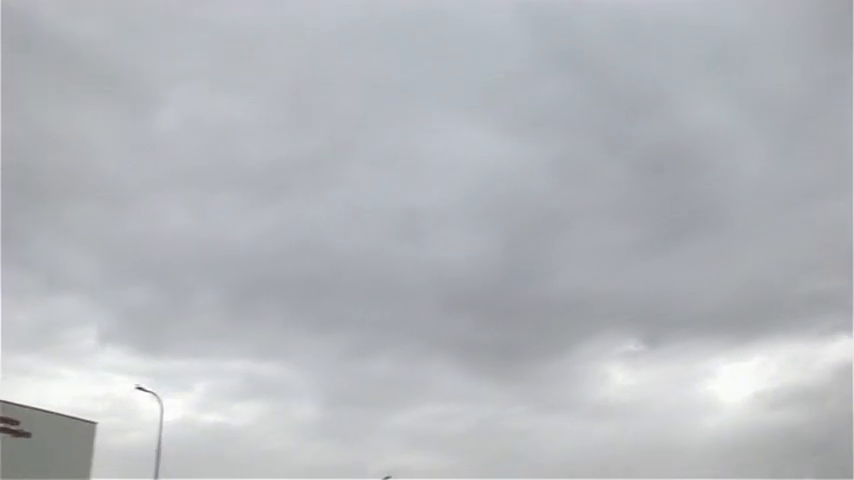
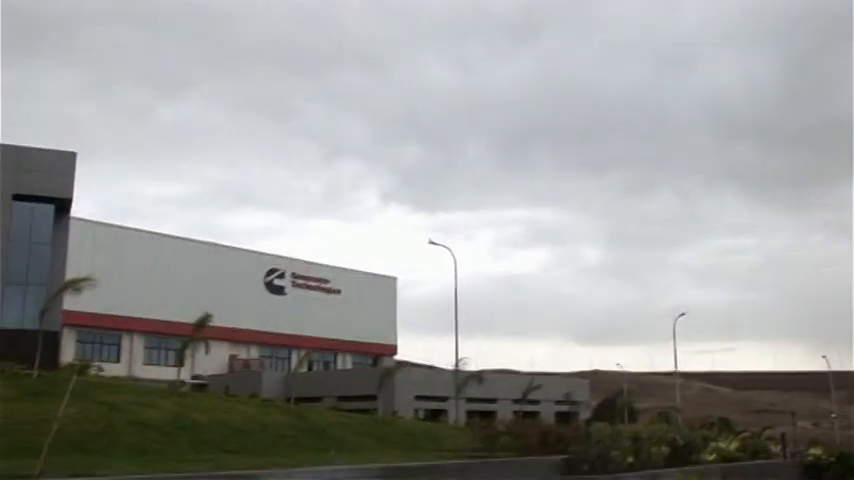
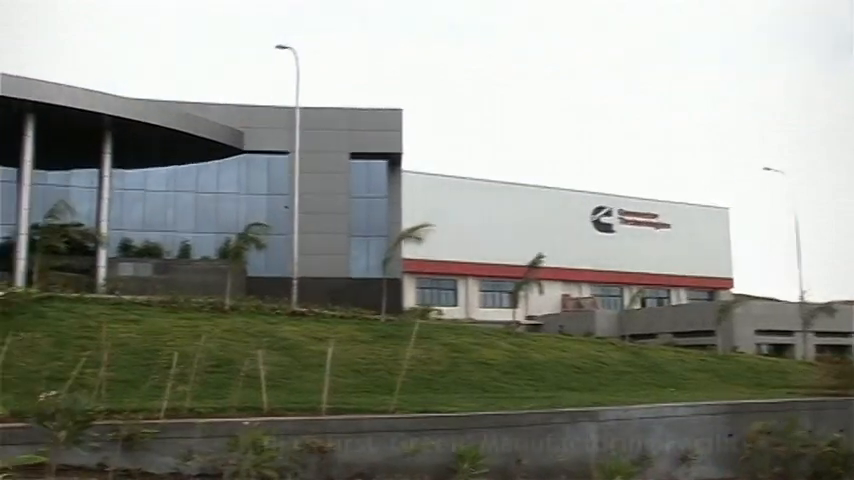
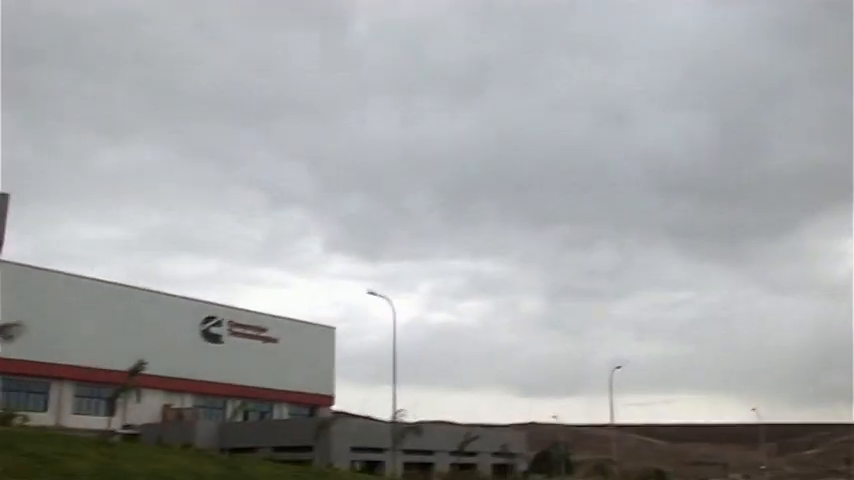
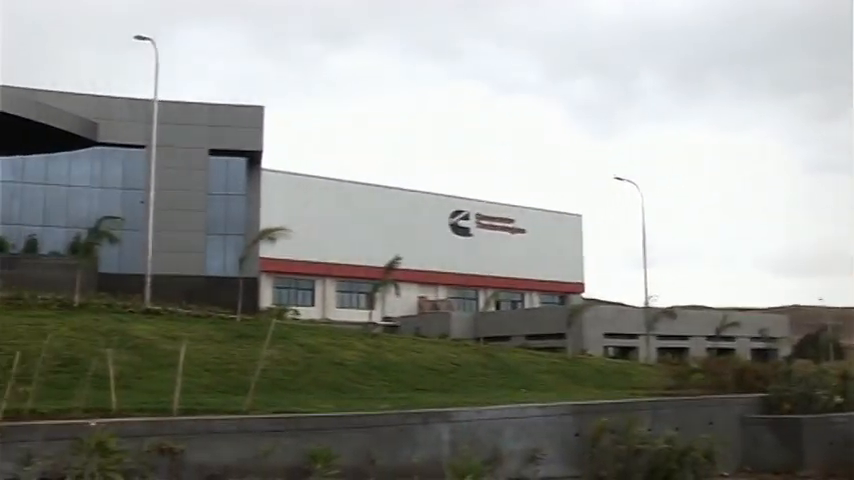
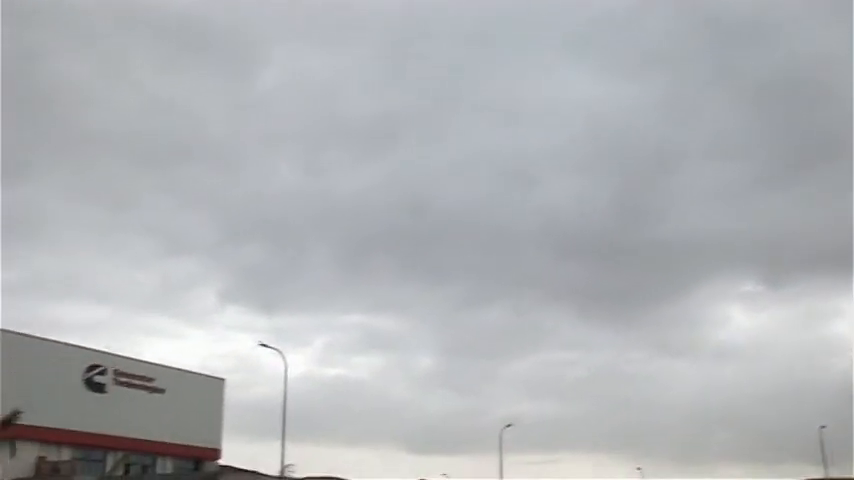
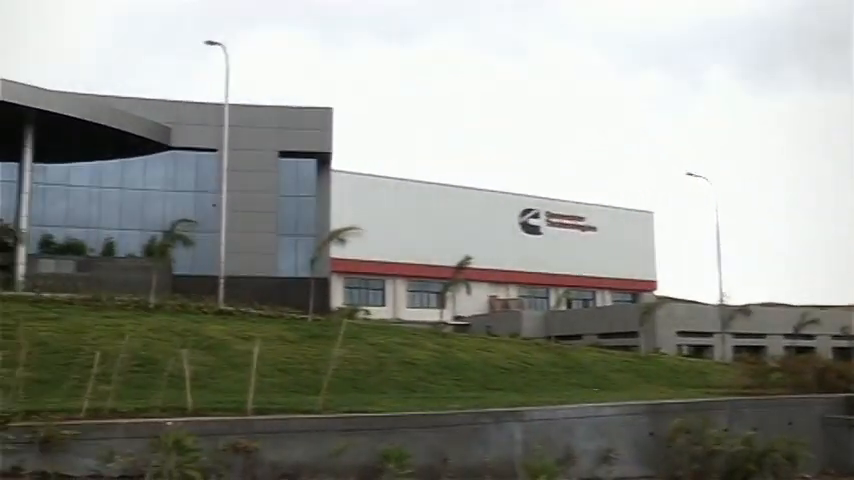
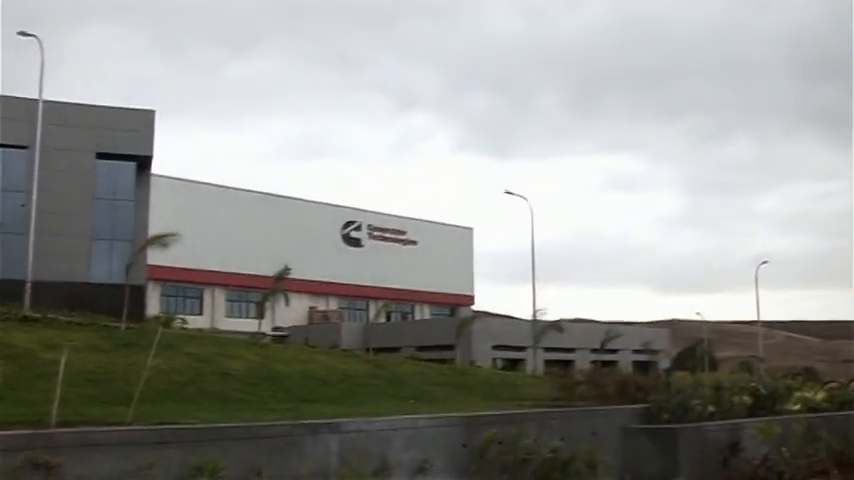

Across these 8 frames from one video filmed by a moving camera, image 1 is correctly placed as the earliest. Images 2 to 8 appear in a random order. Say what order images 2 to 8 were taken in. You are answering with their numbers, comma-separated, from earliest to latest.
6, 4, 2, 8, 5, 7, 3
